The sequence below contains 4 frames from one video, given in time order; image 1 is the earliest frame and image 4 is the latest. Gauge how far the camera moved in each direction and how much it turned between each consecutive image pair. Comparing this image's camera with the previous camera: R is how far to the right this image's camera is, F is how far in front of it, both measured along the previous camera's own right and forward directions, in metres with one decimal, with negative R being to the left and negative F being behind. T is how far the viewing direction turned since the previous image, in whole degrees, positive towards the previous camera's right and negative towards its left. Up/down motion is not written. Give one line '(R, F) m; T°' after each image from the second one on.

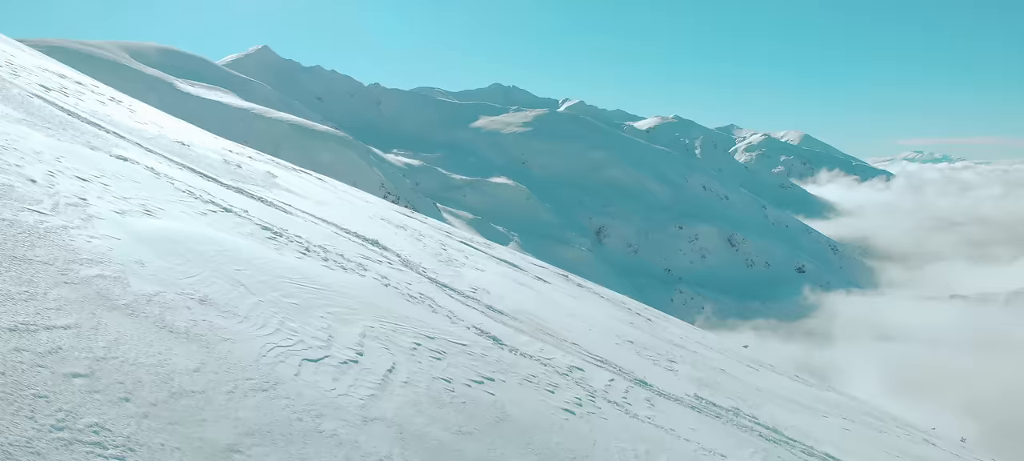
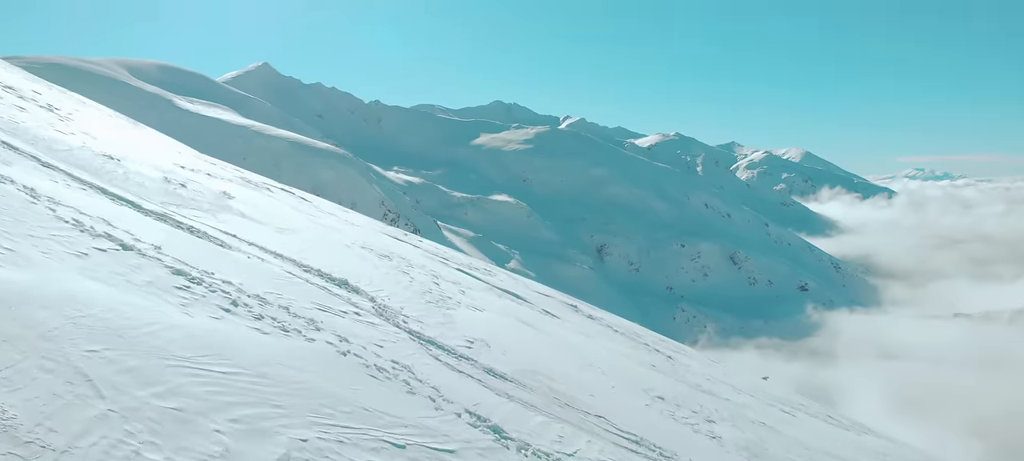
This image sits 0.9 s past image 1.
(-0.1, +3.5) m; 0°
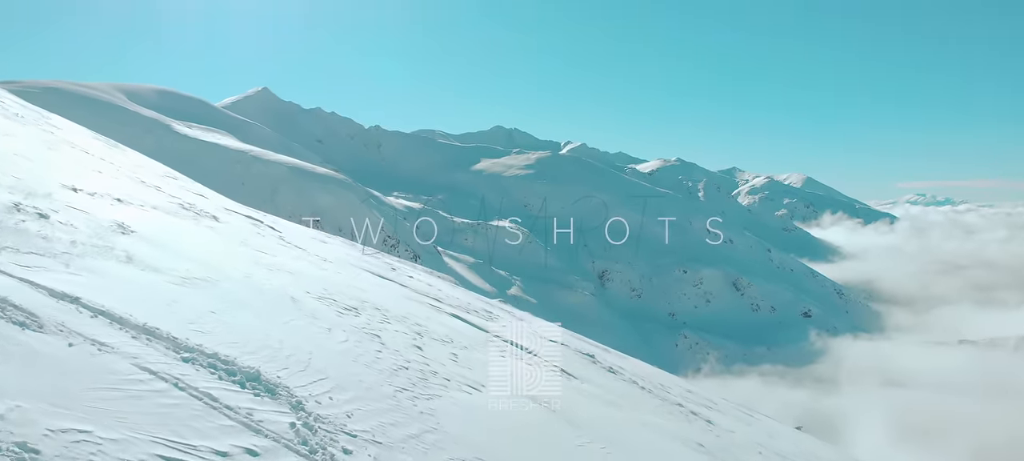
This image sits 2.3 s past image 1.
(-0.2, +4.8) m; 0°
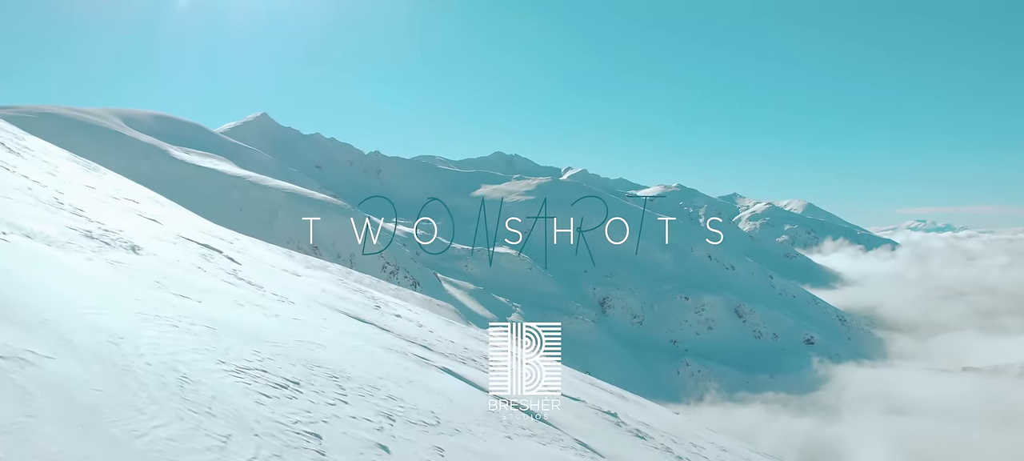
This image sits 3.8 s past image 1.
(-0.2, +4.3) m; 0°
